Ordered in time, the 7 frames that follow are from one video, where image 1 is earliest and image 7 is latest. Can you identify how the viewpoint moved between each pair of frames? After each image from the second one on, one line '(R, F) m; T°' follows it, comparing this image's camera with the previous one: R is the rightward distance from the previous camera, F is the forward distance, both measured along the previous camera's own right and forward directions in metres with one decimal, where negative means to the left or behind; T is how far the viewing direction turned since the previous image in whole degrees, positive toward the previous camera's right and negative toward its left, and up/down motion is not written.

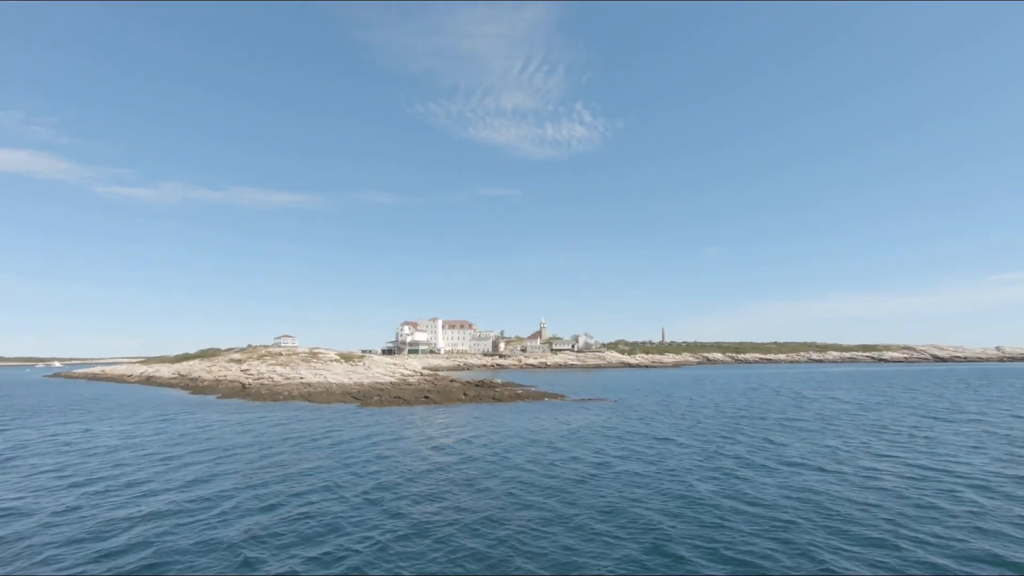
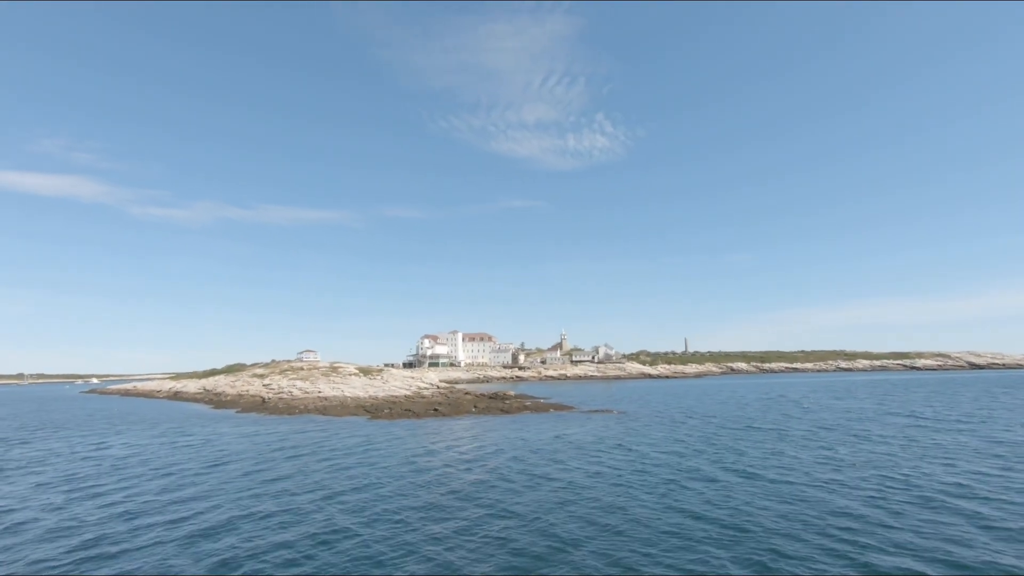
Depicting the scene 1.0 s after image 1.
(+3.5, -1.5) m; -3°
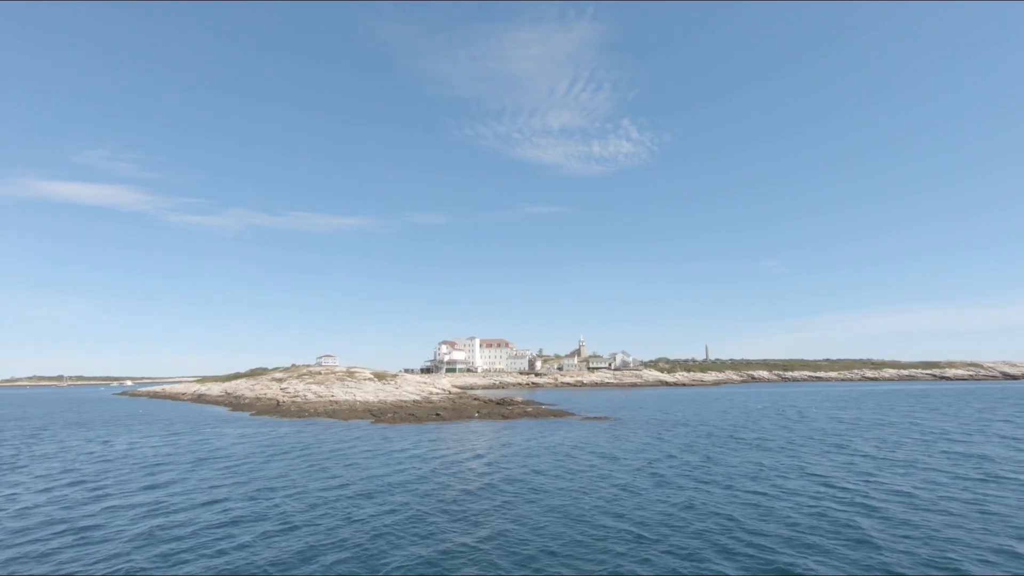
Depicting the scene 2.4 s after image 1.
(+4.2, -2.0) m; -3°
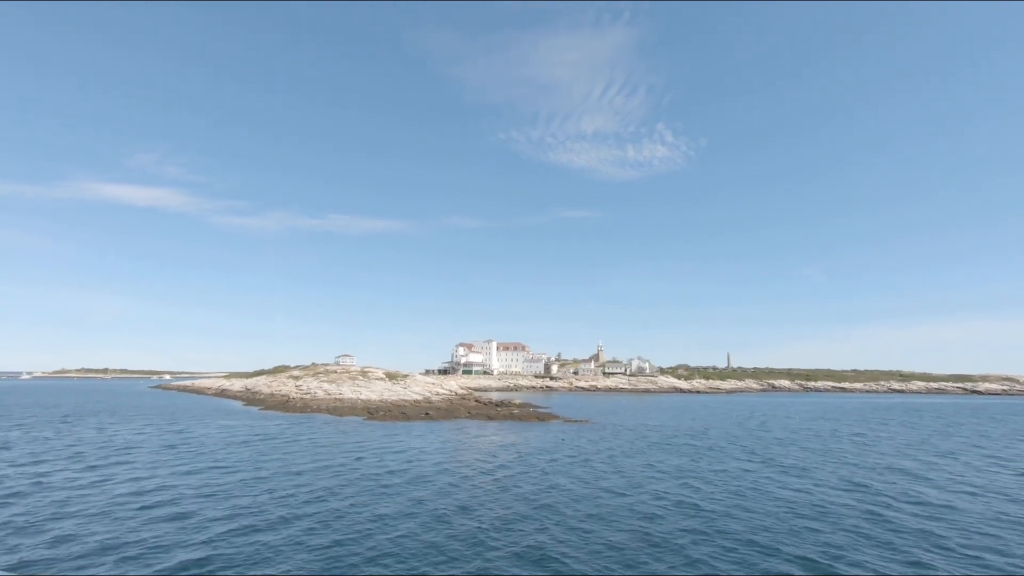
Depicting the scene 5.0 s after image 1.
(+8.5, -4.6) m; -3°
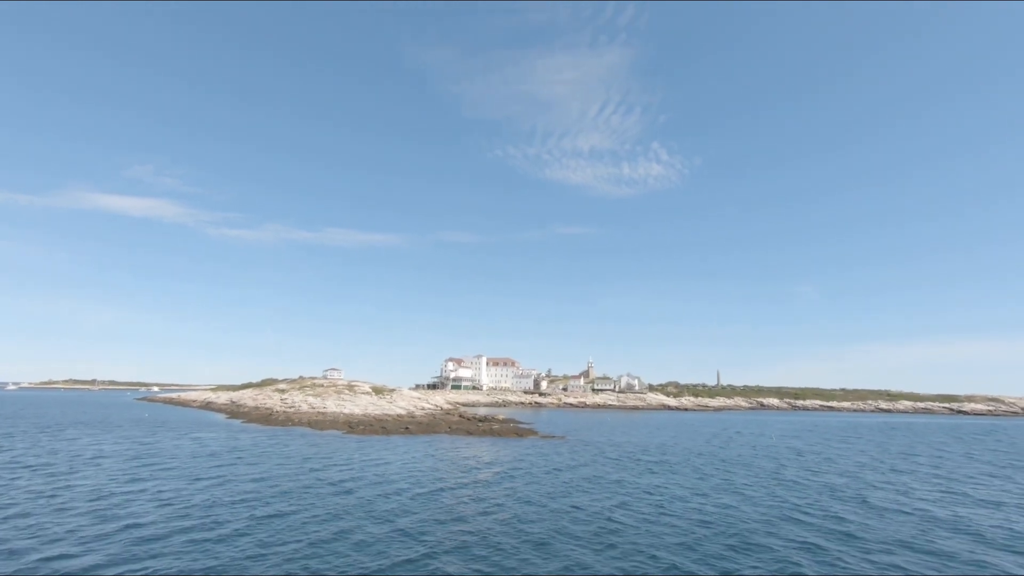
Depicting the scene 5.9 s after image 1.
(+3.1, -2.1) m; +1°
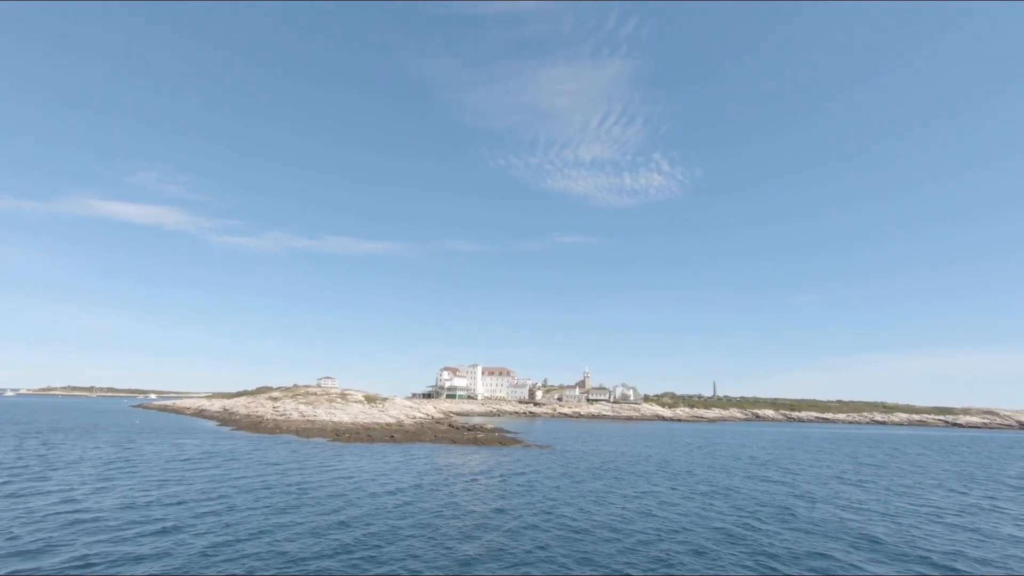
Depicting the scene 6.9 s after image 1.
(+3.4, -2.0) m; 0°
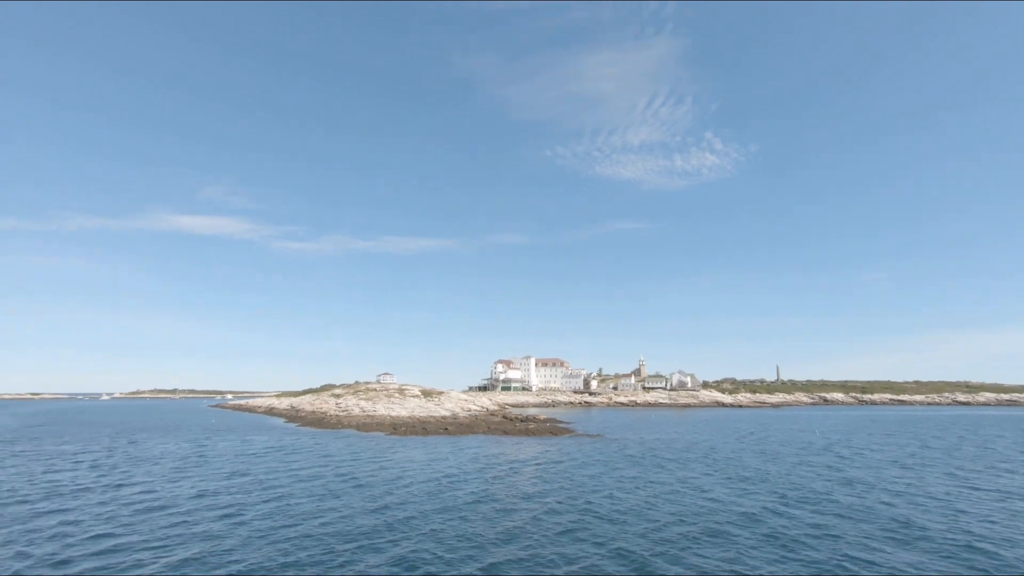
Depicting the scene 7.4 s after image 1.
(+1.7, -0.8) m; -6°
